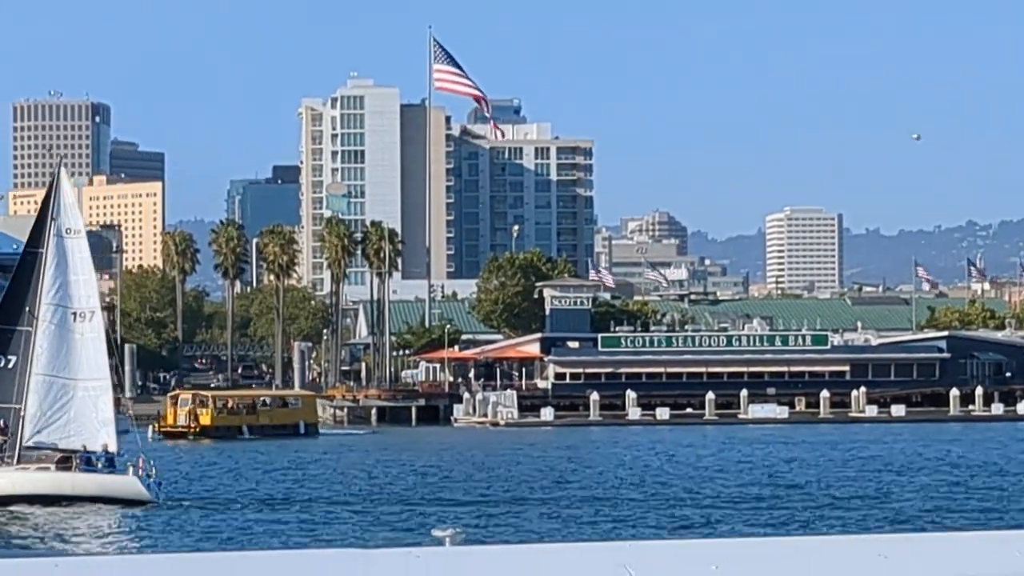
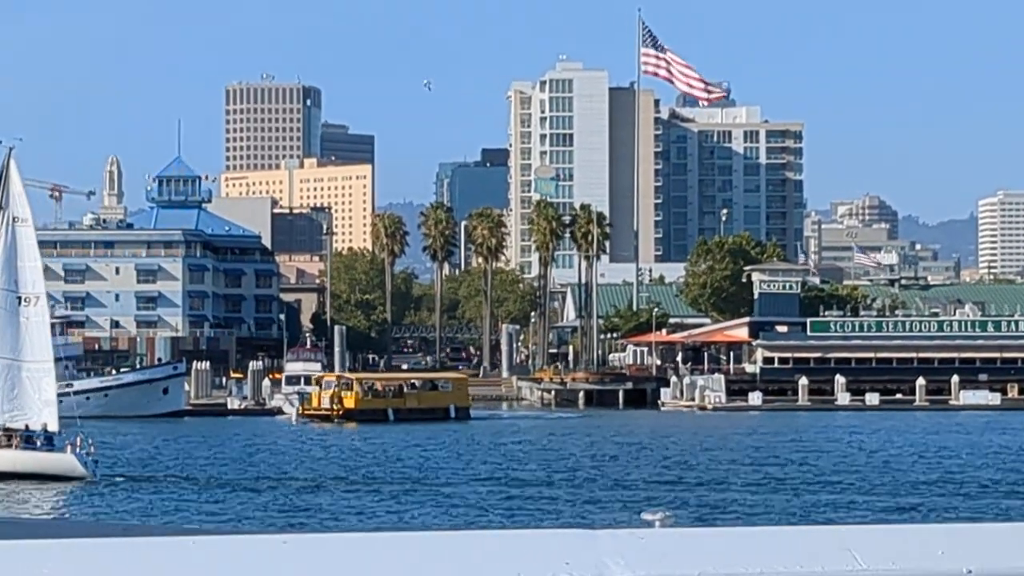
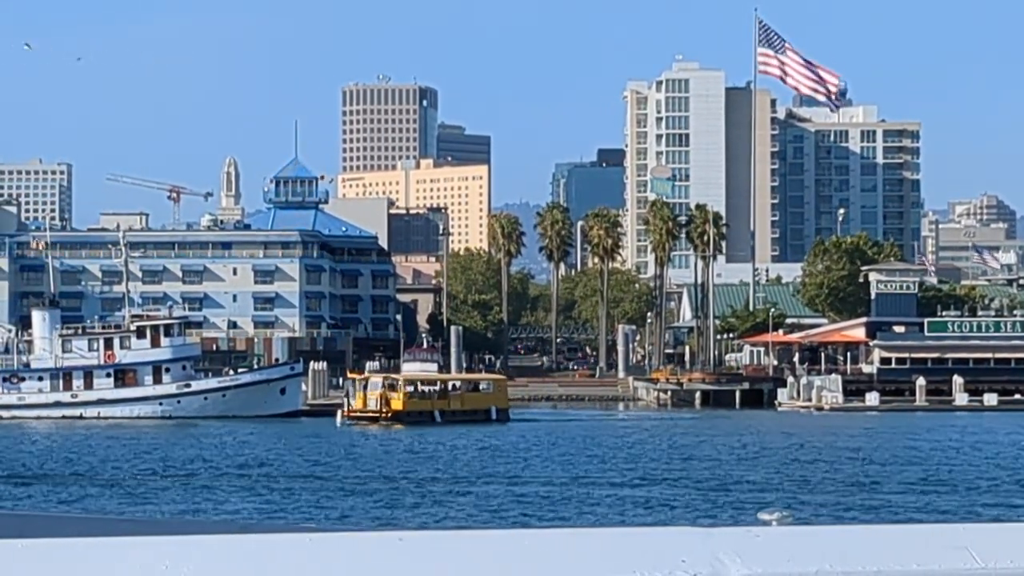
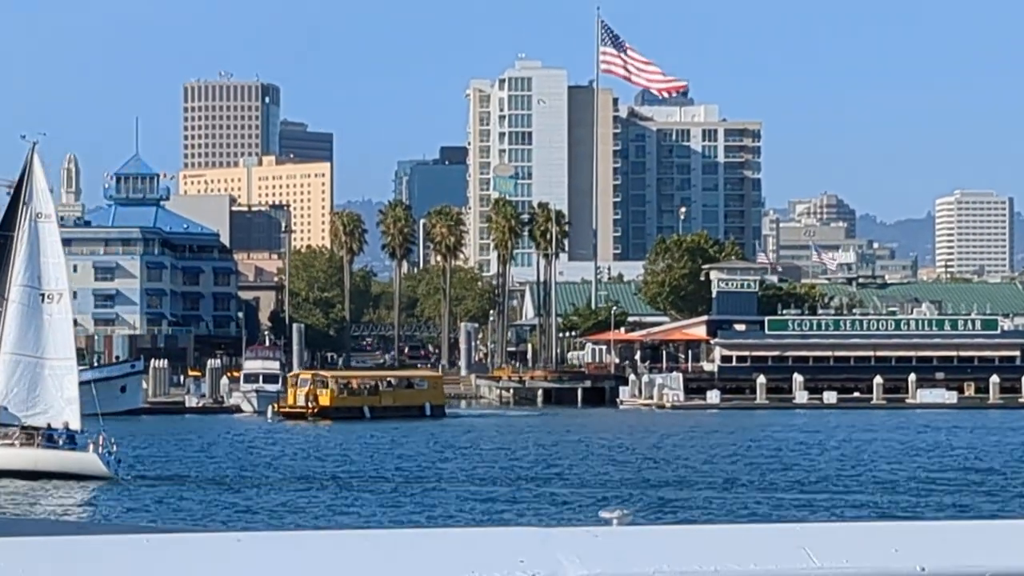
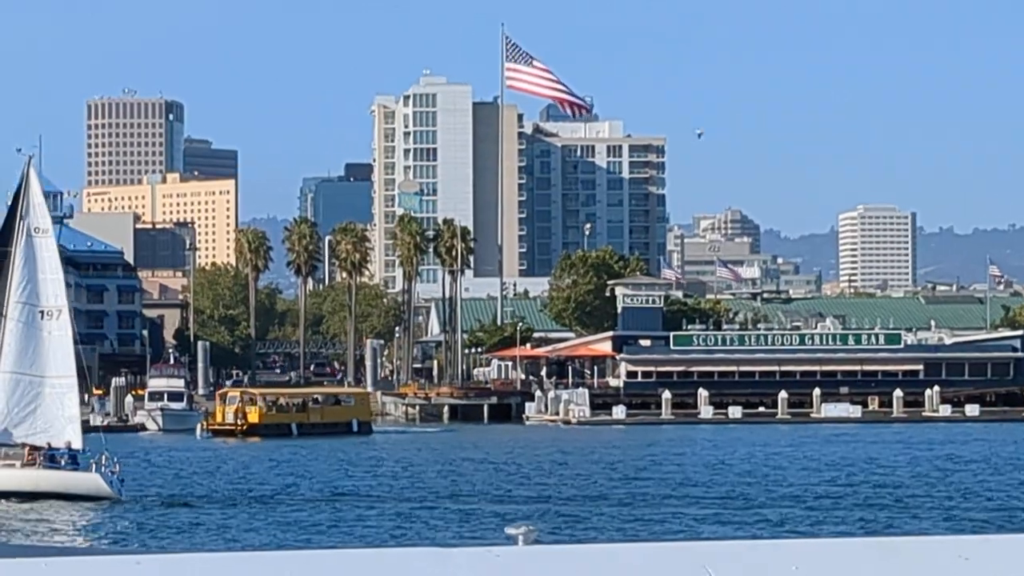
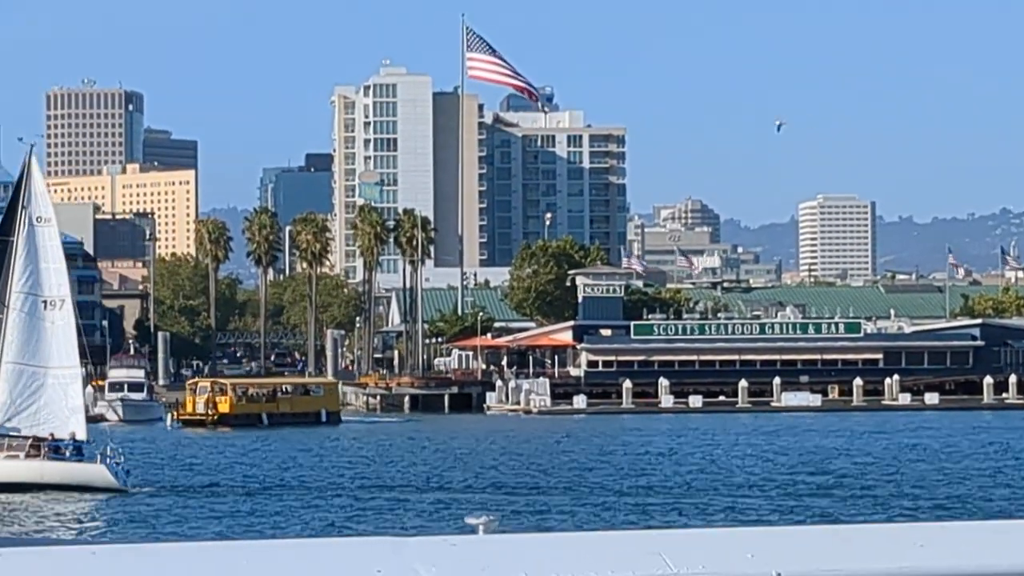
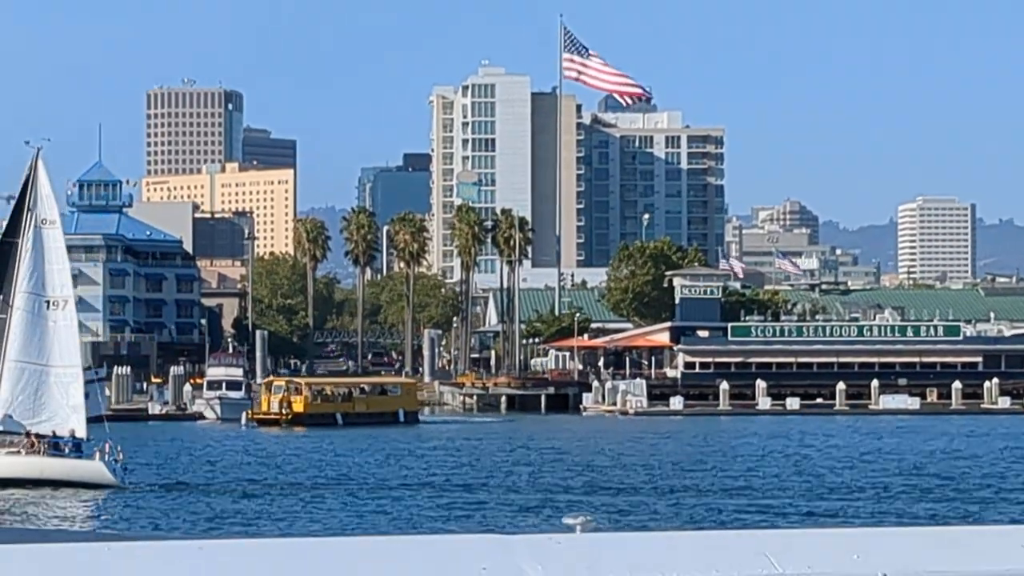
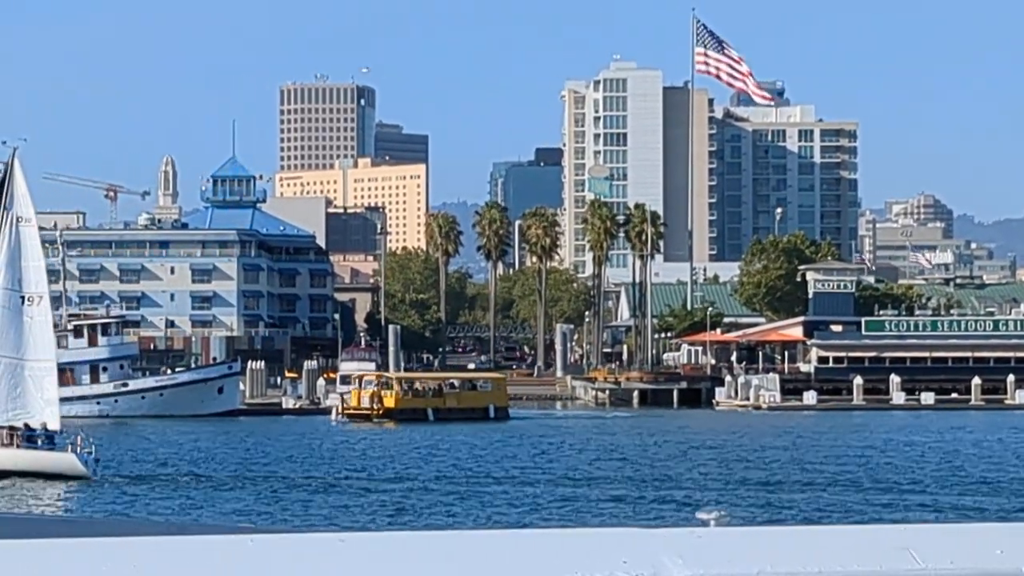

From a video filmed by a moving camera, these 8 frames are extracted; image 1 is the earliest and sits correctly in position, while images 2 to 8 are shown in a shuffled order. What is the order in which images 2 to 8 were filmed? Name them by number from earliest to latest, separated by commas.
6, 5, 7, 4, 2, 8, 3
